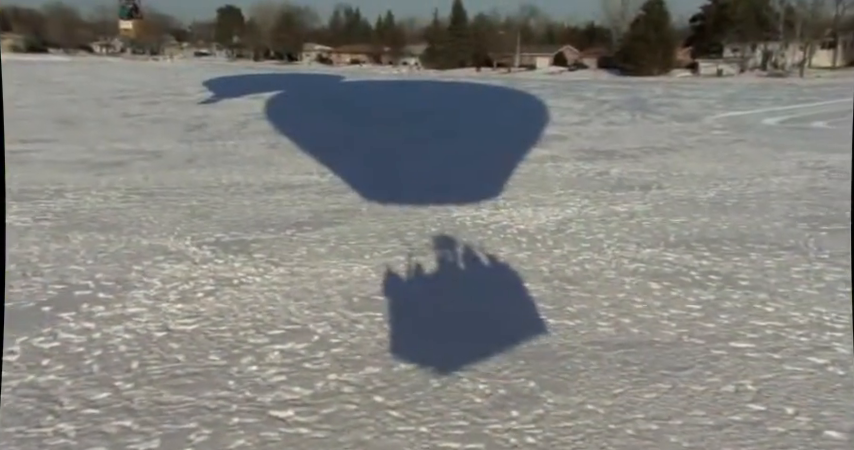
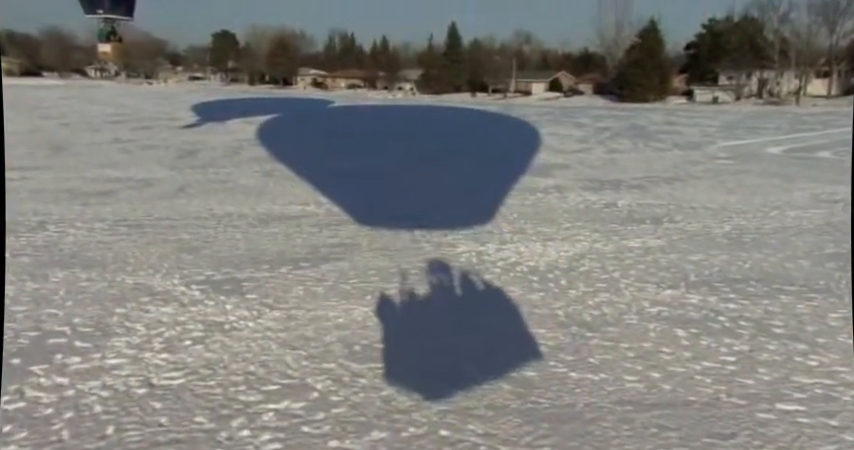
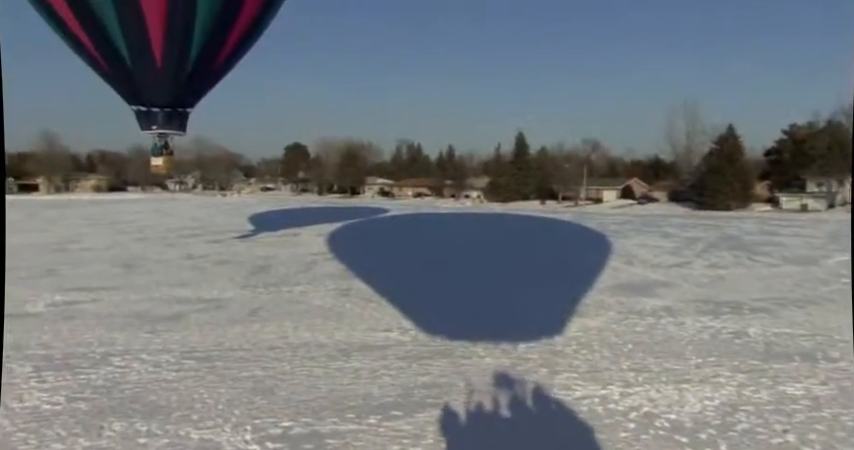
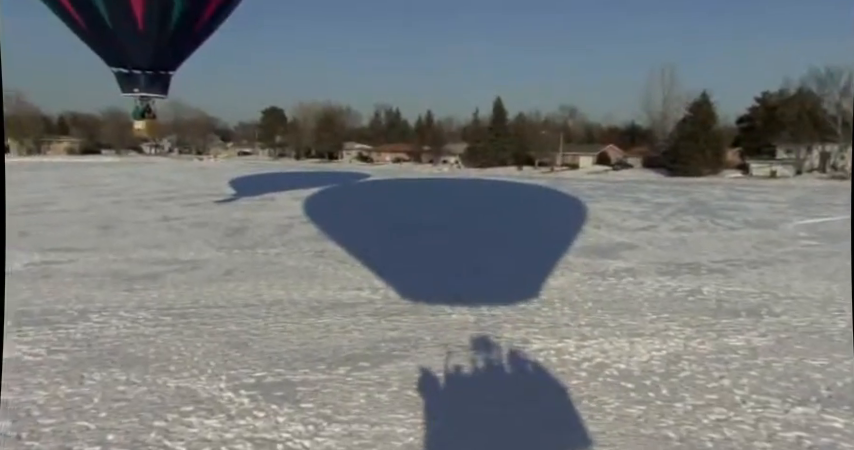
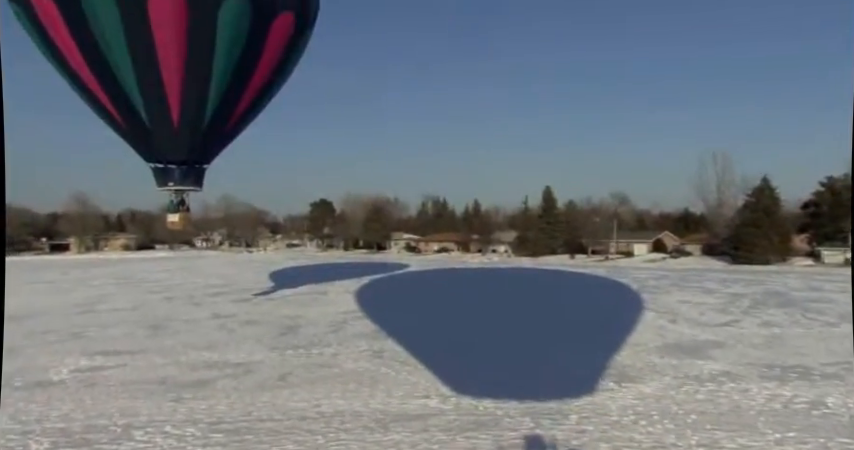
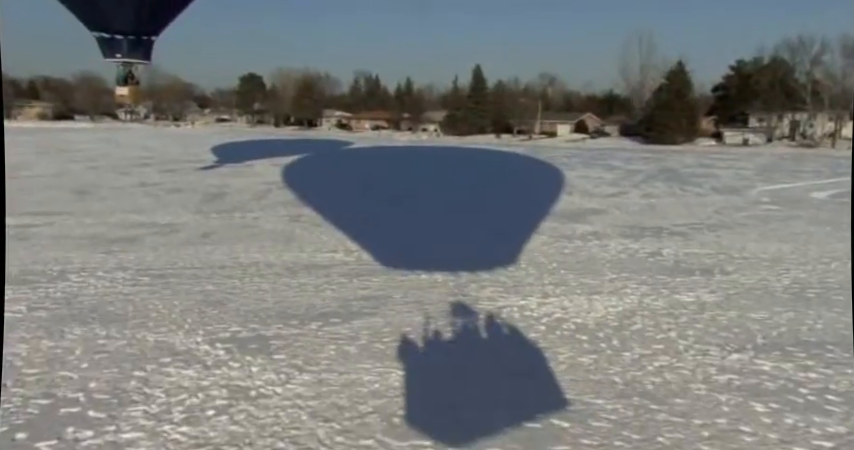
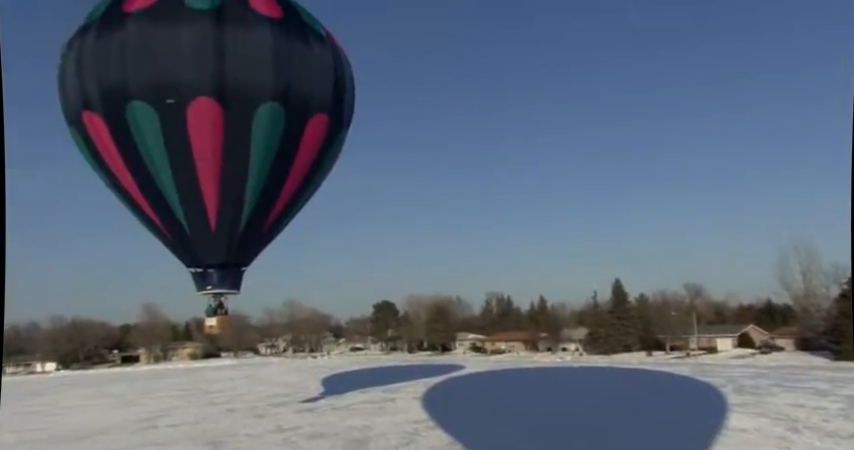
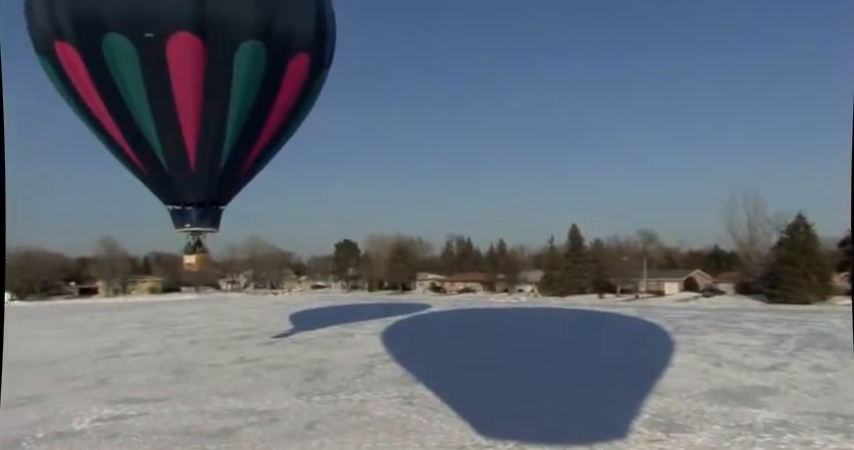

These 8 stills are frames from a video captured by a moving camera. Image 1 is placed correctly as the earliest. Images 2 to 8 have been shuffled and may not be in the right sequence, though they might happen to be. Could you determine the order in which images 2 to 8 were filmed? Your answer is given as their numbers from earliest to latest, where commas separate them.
2, 6, 4, 3, 5, 8, 7
